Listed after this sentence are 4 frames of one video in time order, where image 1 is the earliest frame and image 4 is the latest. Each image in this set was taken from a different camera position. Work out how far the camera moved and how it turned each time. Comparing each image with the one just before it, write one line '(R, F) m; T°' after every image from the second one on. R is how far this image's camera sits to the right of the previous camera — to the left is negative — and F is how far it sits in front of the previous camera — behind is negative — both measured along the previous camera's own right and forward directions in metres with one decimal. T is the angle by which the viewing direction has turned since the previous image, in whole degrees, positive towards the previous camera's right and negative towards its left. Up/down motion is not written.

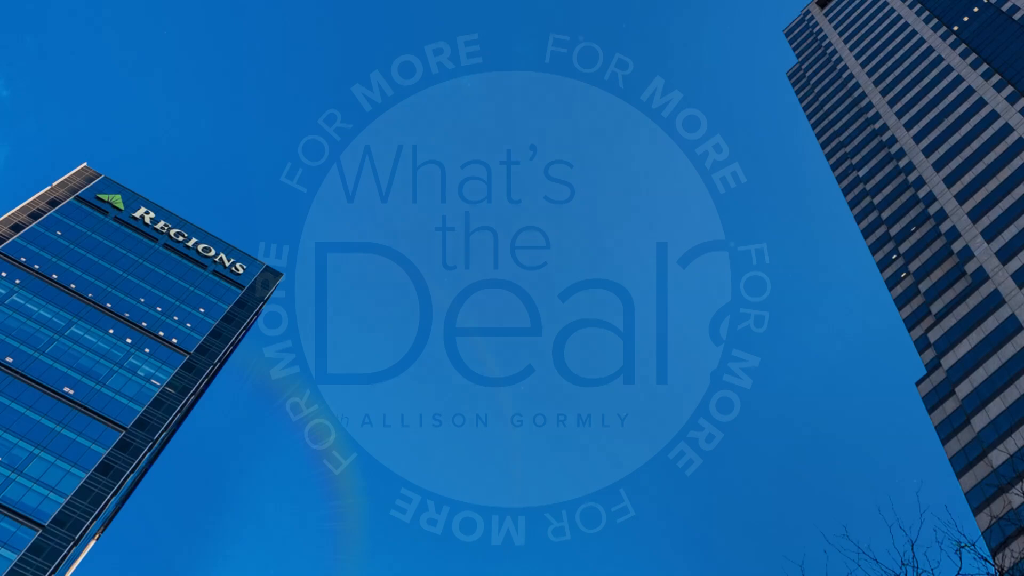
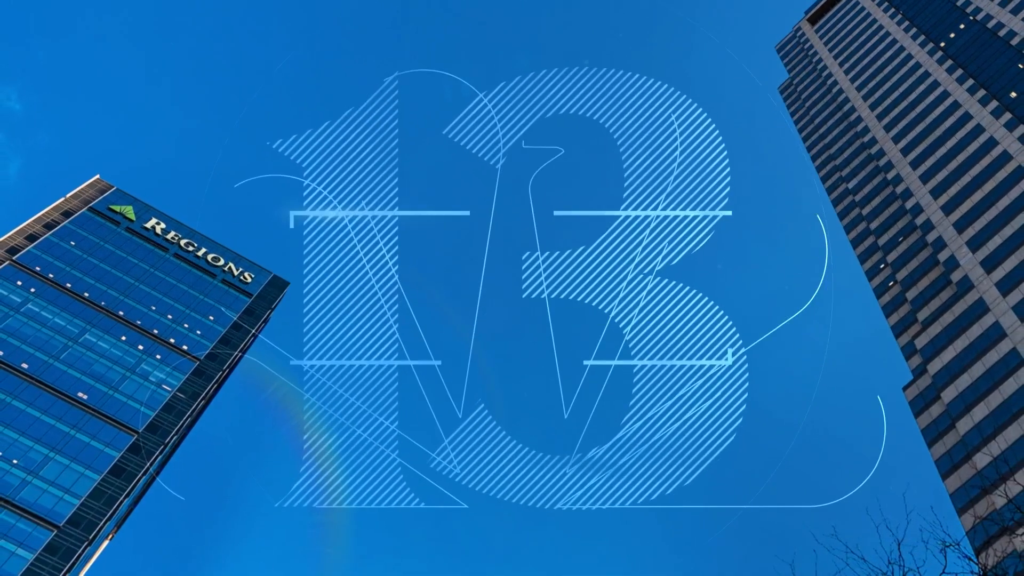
(+0.1, -2.5) m; 0°
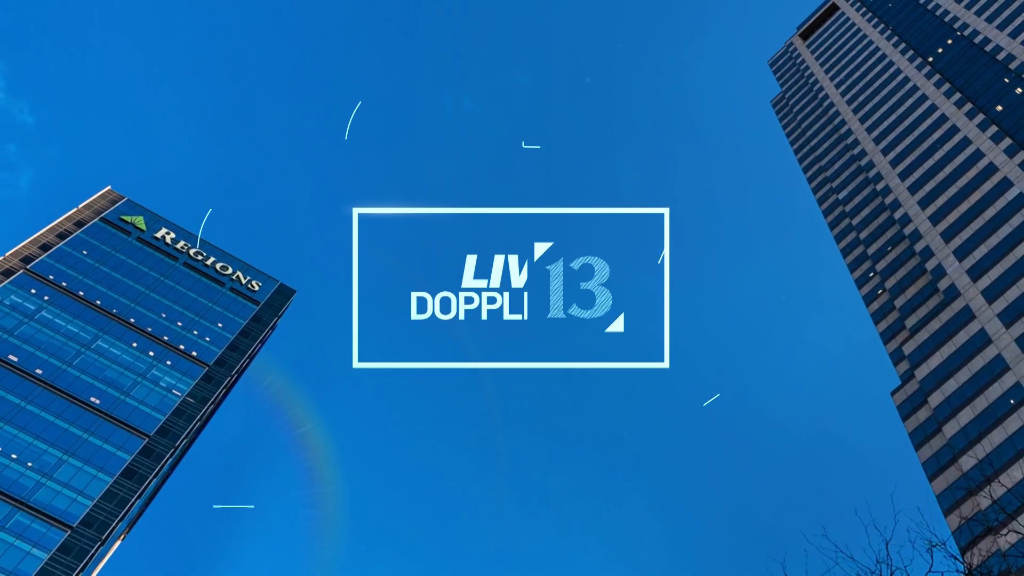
(+0.1, -2.4) m; 0°
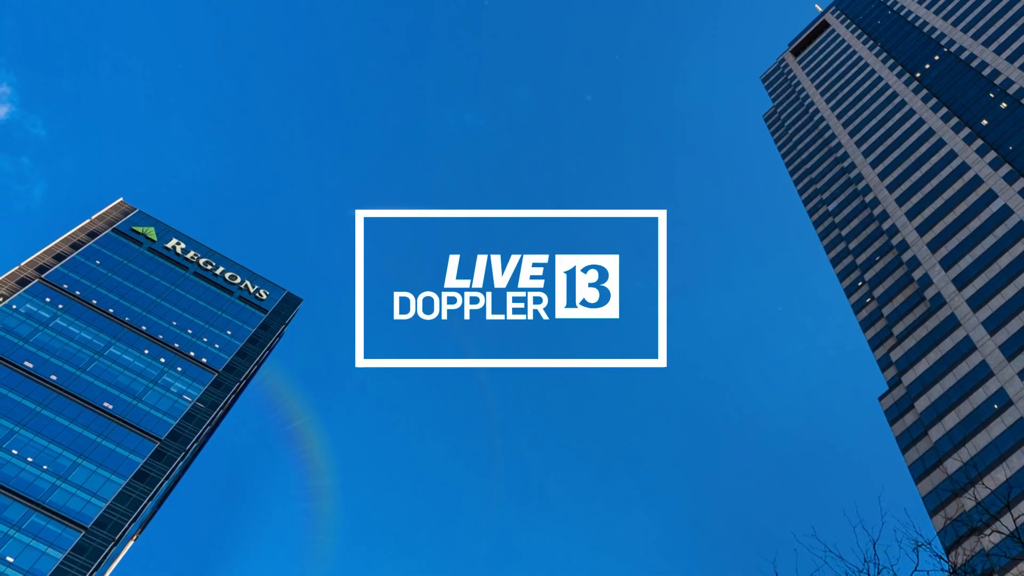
(0.0, -2.7) m; 0°
